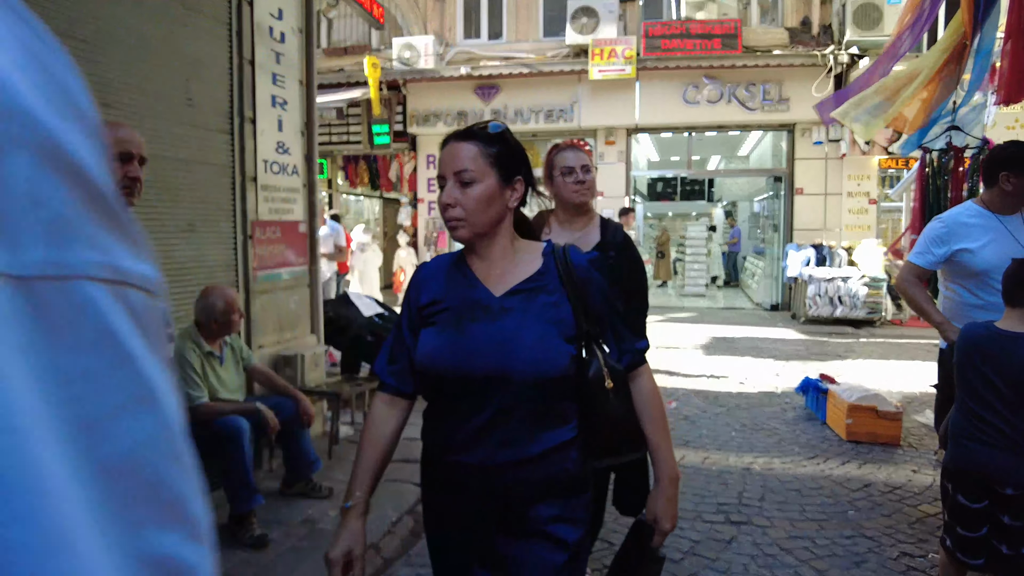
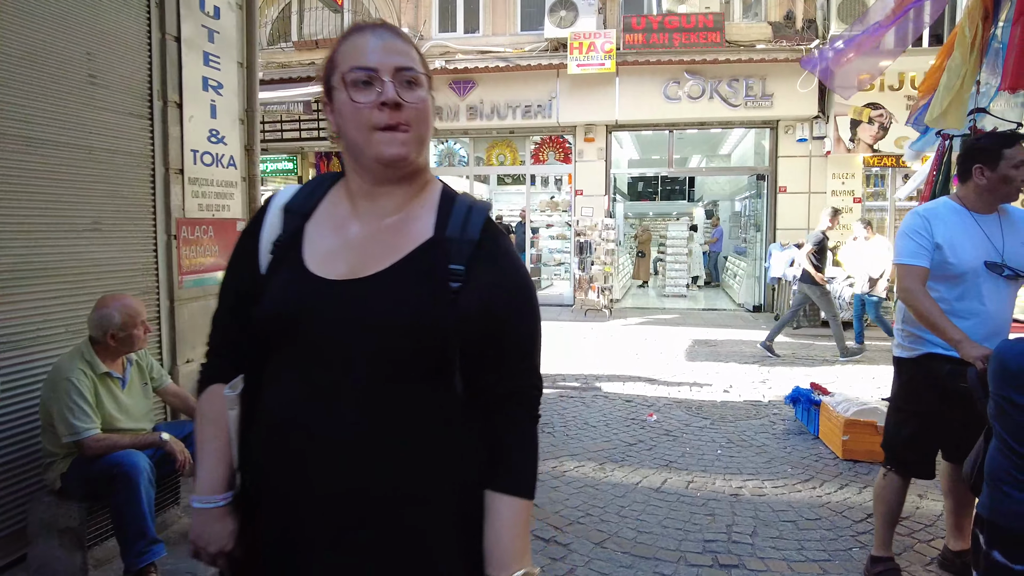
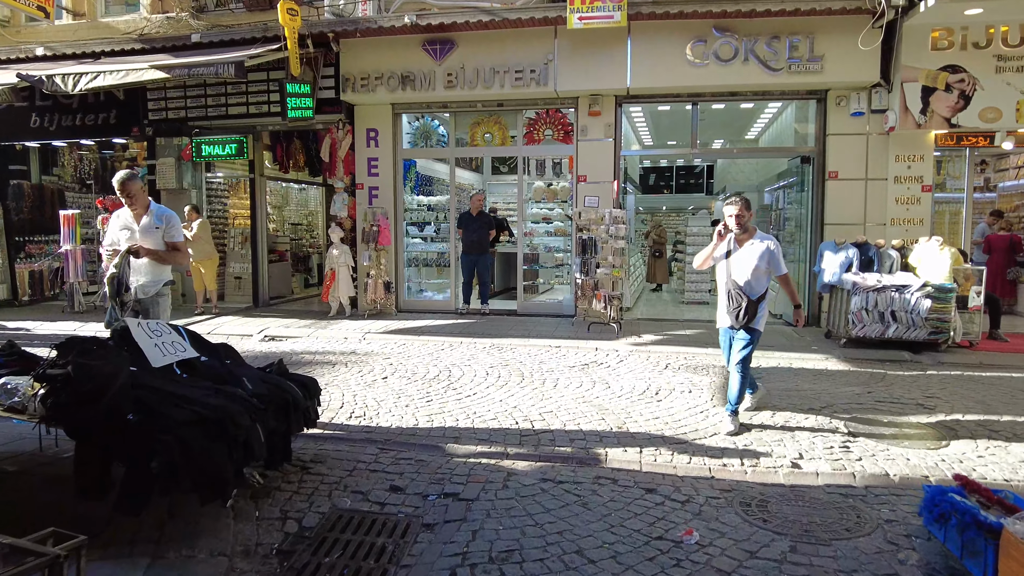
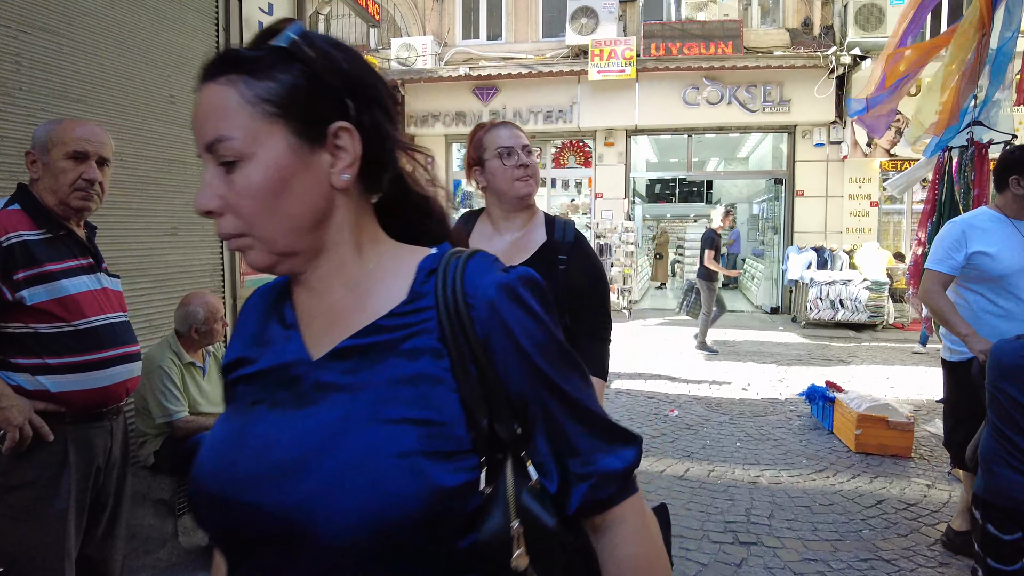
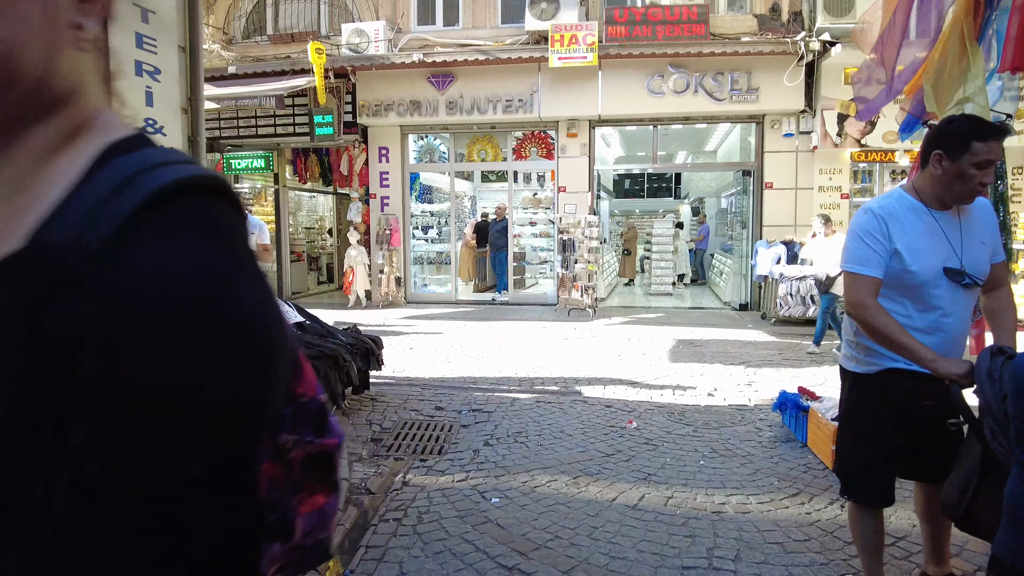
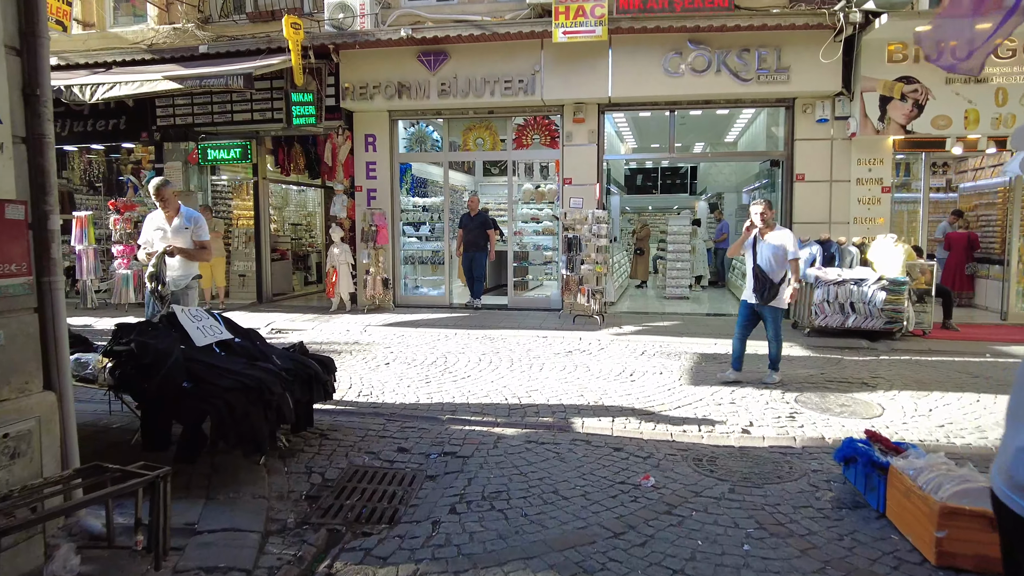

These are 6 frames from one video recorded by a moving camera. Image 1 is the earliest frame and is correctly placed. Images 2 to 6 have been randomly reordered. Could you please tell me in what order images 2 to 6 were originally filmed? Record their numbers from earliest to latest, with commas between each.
4, 2, 5, 6, 3
